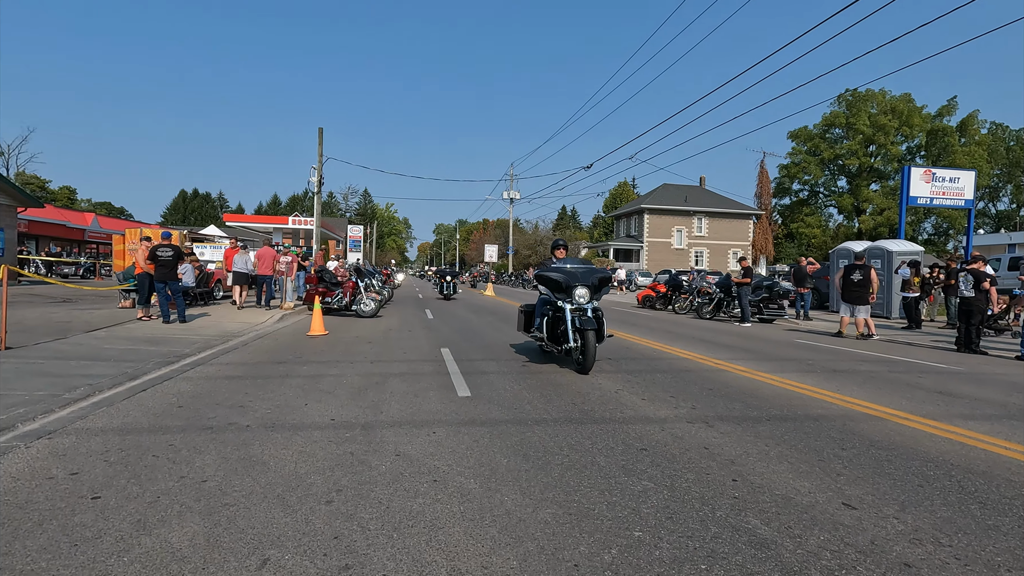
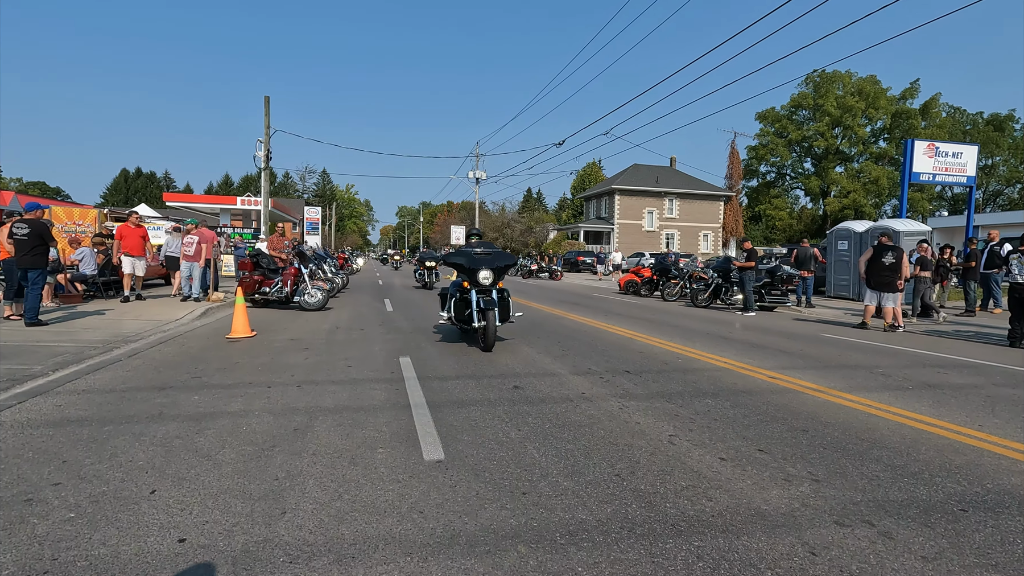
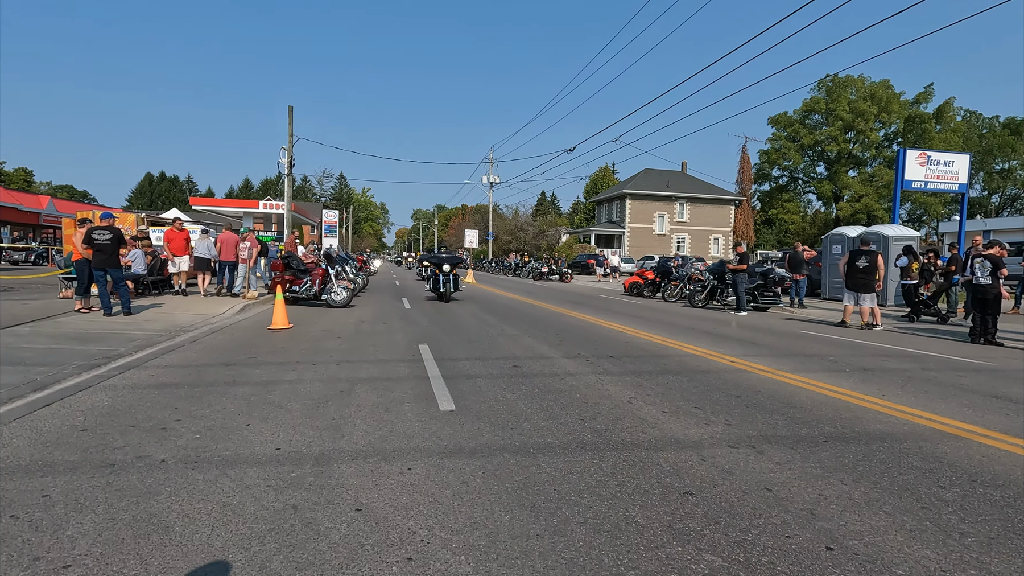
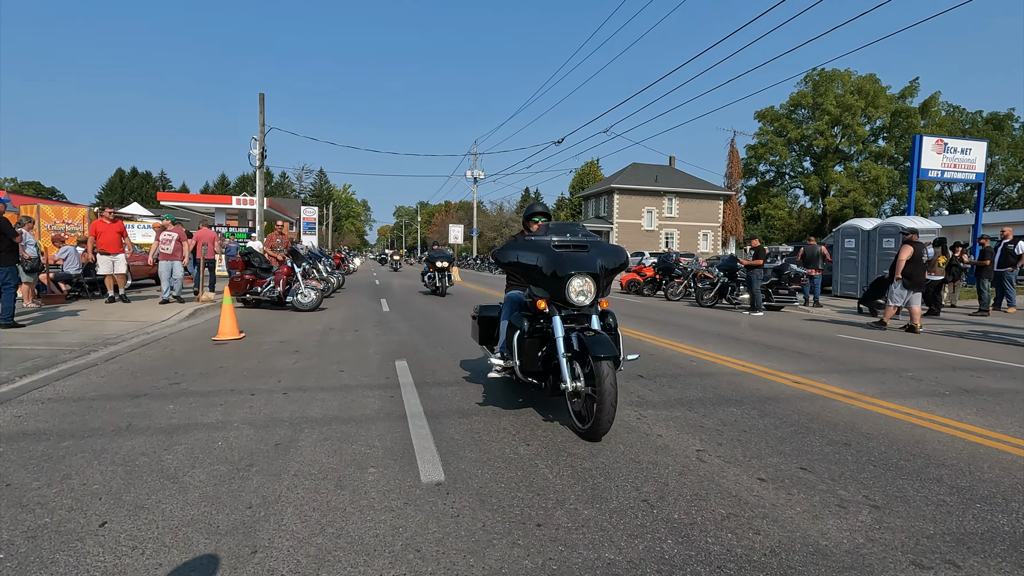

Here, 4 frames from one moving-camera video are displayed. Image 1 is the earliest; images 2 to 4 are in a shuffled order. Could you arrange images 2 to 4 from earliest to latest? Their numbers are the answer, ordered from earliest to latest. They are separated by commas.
3, 2, 4
